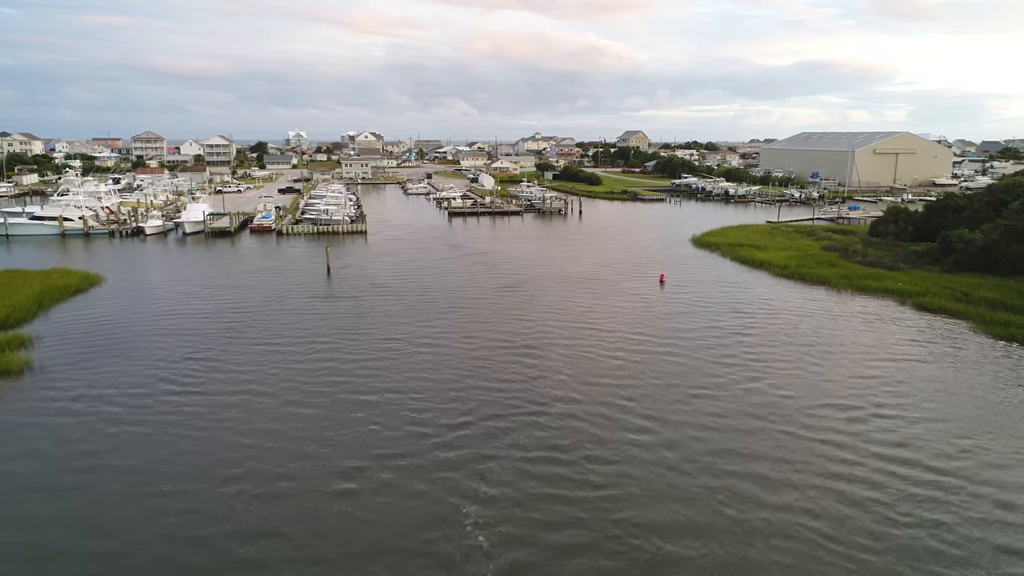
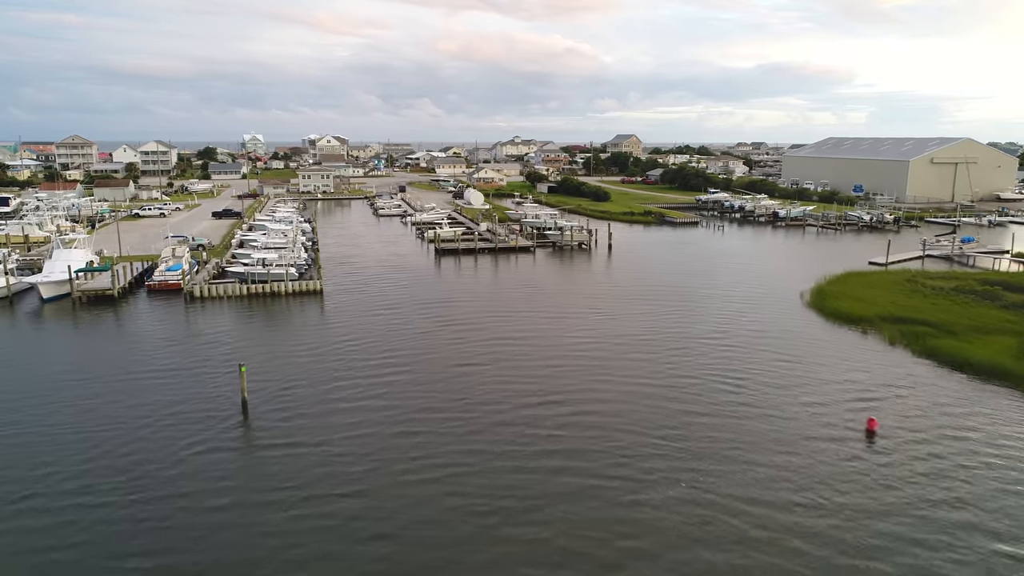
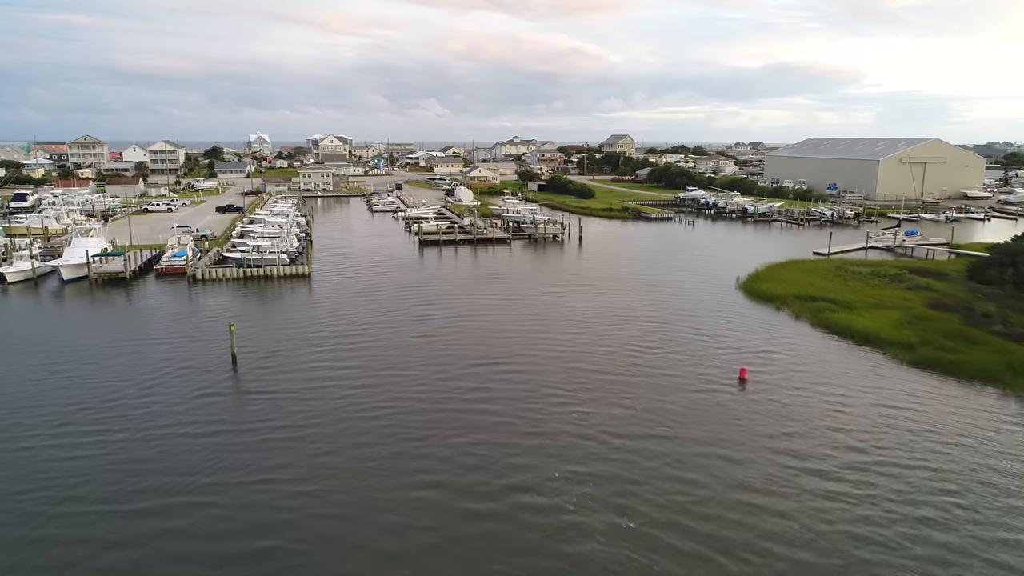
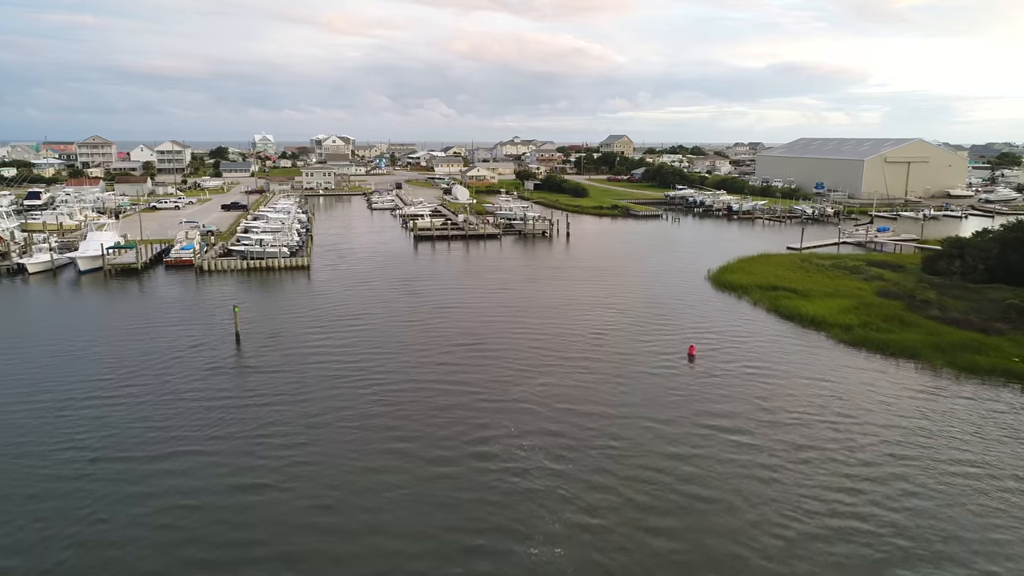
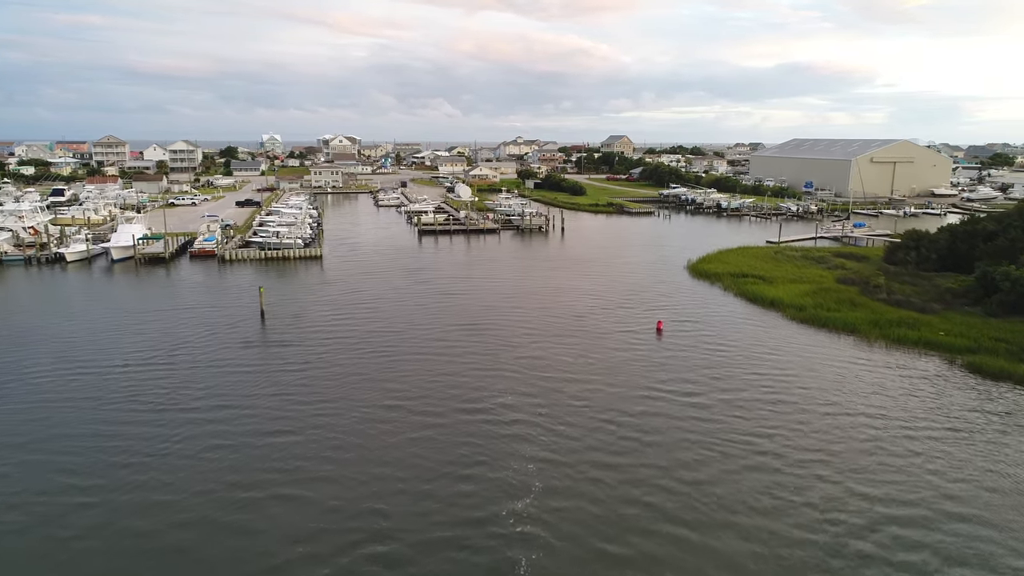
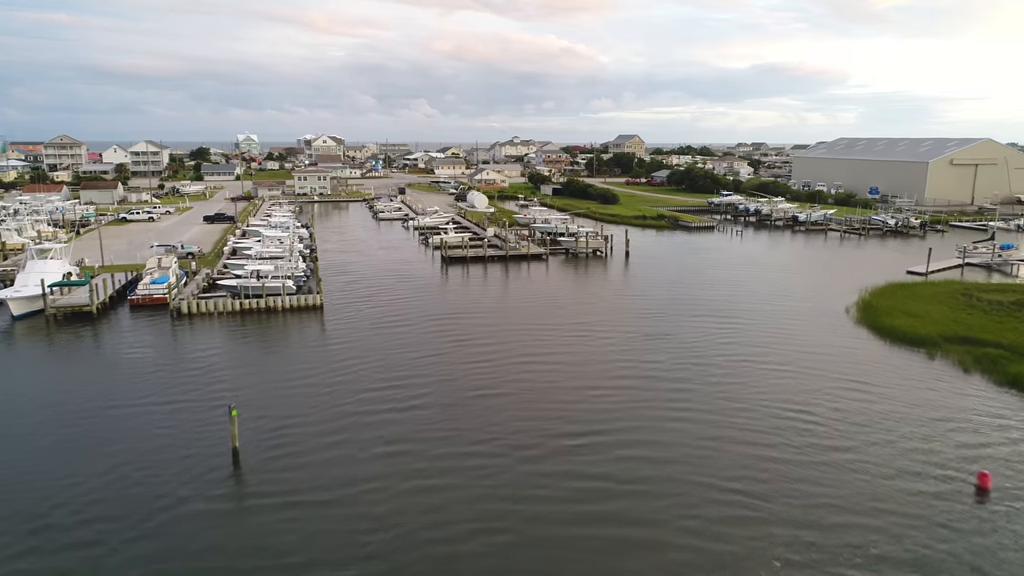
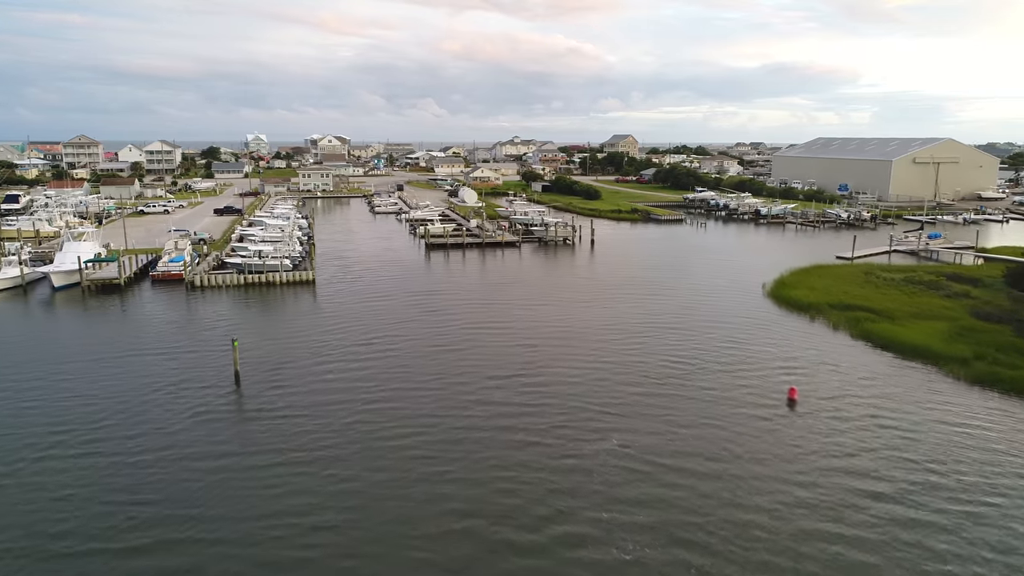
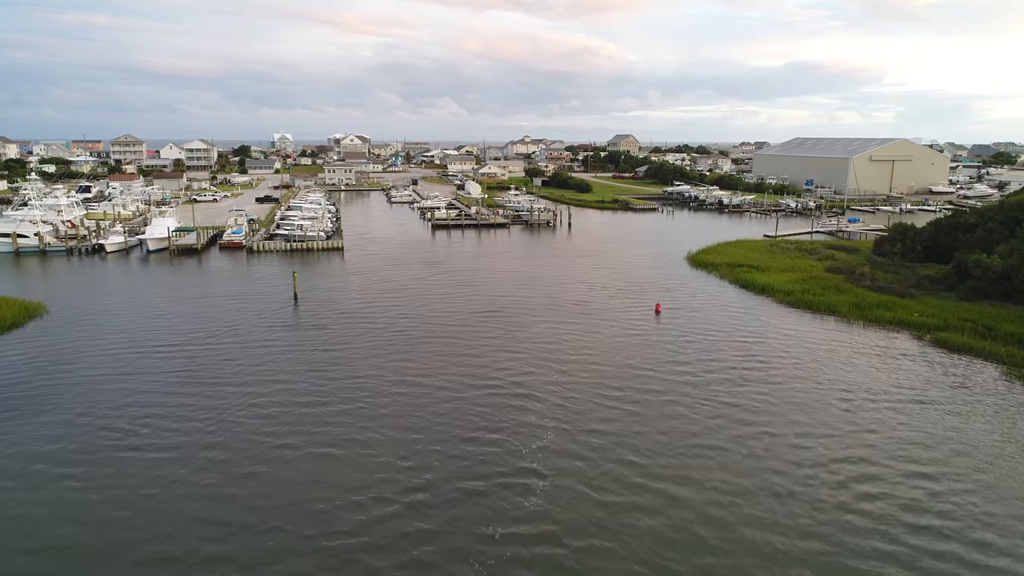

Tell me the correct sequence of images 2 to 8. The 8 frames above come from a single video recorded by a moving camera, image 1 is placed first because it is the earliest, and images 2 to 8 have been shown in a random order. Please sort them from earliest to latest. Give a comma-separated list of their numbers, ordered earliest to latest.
8, 5, 4, 3, 7, 2, 6
